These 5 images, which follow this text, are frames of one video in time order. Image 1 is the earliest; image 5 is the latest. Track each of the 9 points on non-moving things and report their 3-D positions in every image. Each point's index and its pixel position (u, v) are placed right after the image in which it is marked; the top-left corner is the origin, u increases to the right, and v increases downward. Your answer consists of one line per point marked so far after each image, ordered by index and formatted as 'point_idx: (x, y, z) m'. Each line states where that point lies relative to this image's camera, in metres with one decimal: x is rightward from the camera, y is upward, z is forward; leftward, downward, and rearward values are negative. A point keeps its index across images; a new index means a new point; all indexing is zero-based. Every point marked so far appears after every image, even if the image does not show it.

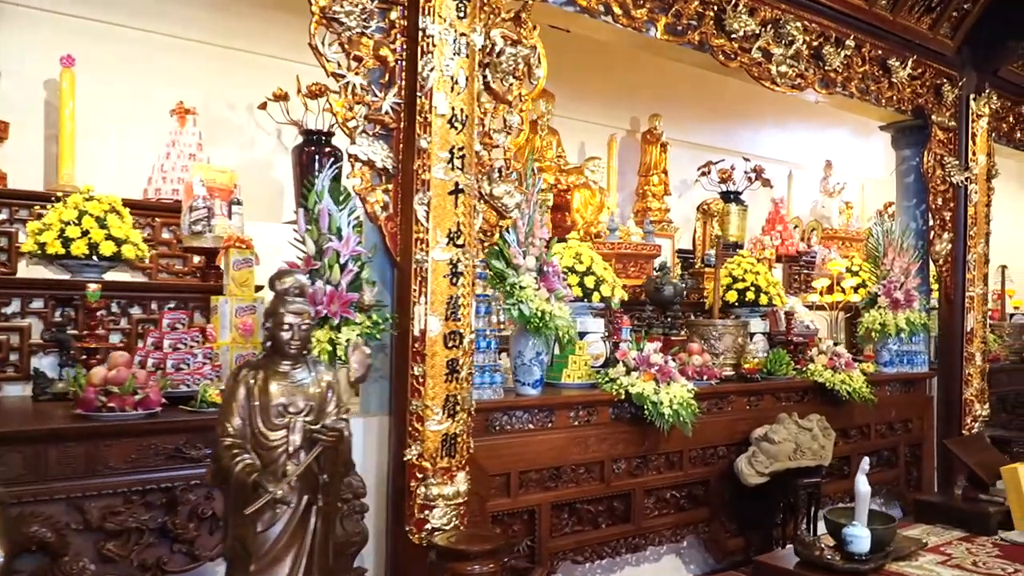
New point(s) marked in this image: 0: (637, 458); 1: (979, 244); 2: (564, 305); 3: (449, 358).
0: (+0.4, -0.6, +3.0) m
1: (+2.3, +0.2, +4.4) m
2: (+0.2, -0.1, +2.8) m
3: (-0.2, -0.2, +2.3) m
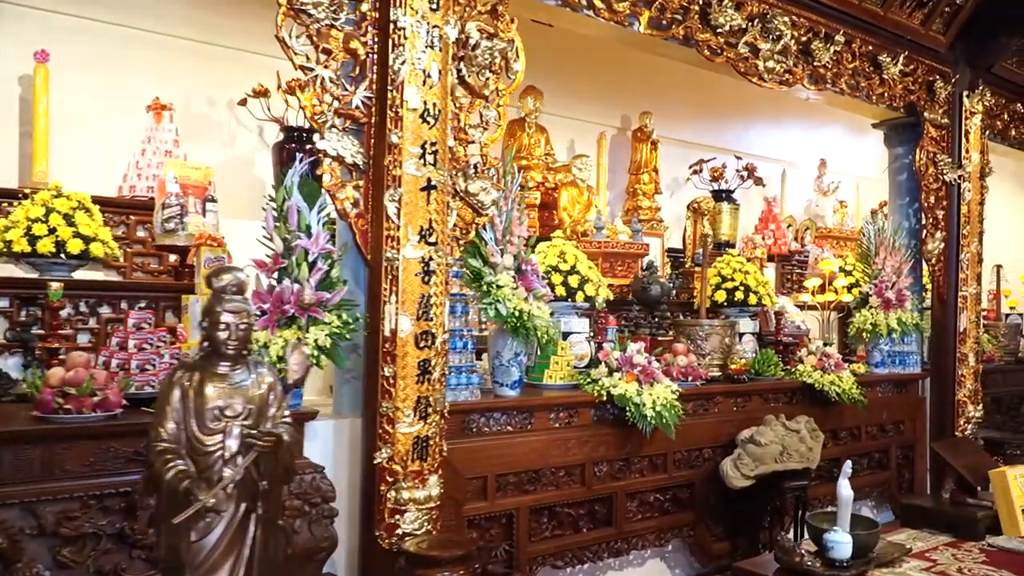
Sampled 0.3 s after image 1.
0: (+0.4, -0.6, +3.0) m
1: (+2.3, +0.2, +4.3) m
2: (+0.1, -0.1, +2.7) m
3: (-0.2, -0.2, +2.3) m
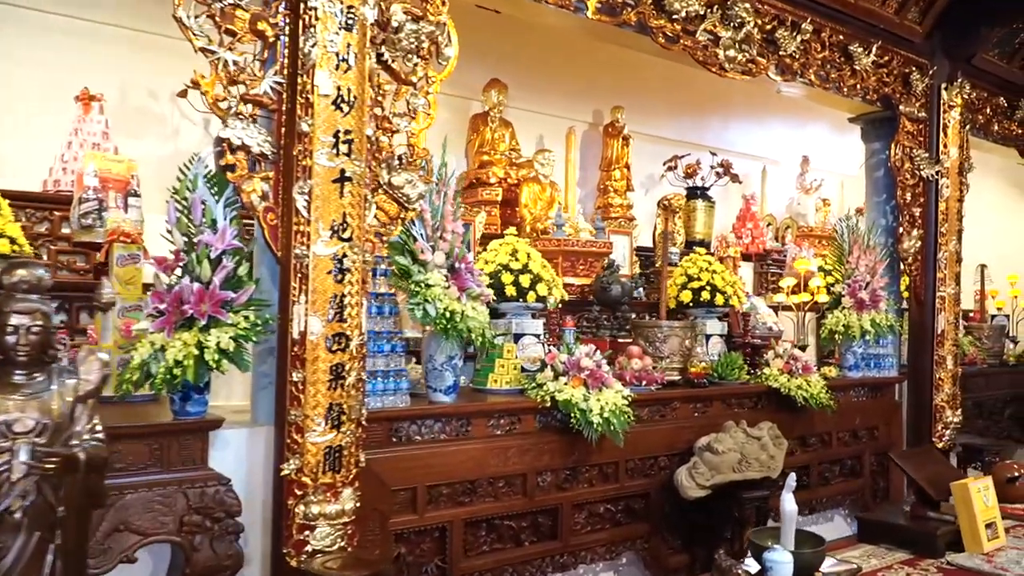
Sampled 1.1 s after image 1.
0: (+0.2, -0.6, +2.8) m
1: (+2.1, +0.2, +4.2) m
2: (-0.1, -0.1, +2.6) m
3: (-0.4, -0.2, +2.1) m
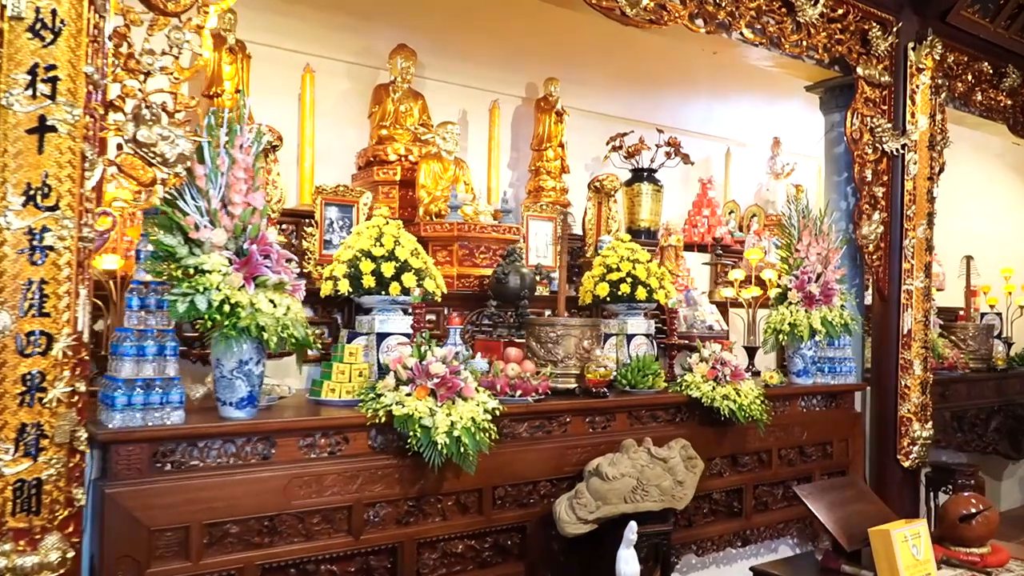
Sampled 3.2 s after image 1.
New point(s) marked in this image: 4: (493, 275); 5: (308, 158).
0: (-0.3, -0.6, +2.3) m
1: (+1.7, +0.3, +3.6) m
2: (-0.5, 0.0, +2.1) m
3: (-0.9, -0.2, +1.6) m
4: (-0.1, 0.0, +3.1) m
5: (-0.8, +0.5, +3.4) m
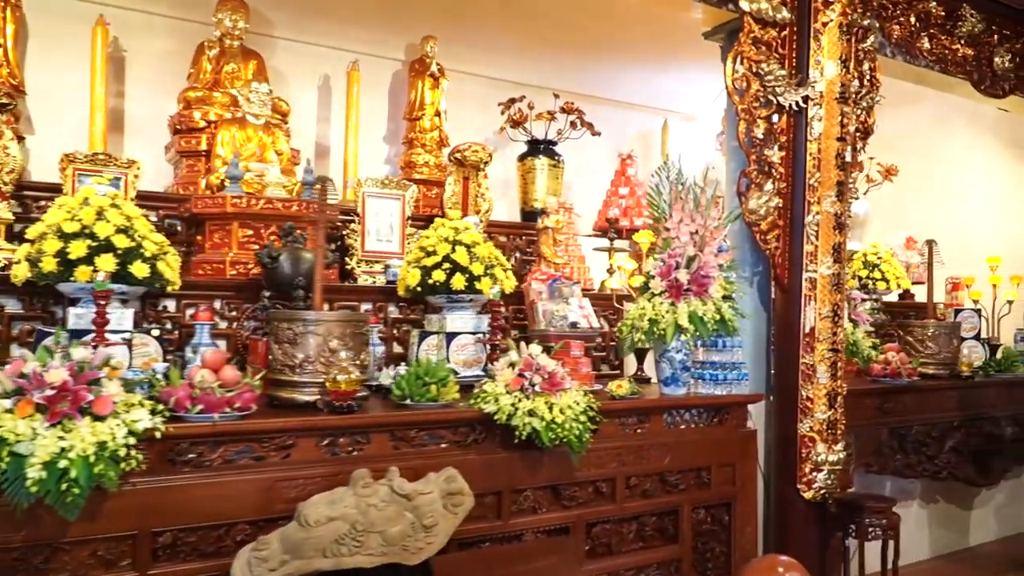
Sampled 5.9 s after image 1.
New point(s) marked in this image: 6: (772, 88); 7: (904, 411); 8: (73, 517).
0: (-1.0, -0.5, +1.7) m
1: (+1.0, +0.3, +2.9) m
2: (-1.3, 0.0, +1.5) m
3: (-1.6, -0.1, +1.1) m
4: (-0.7, +0.1, +2.5) m
5: (-1.4, +0.5, +2.9) m
6: (+0.8, +0.6, +2.8) m
7: (+1.5, -0.5, +3.3) m
8: (-0.8, -0.4, +1.7) m
